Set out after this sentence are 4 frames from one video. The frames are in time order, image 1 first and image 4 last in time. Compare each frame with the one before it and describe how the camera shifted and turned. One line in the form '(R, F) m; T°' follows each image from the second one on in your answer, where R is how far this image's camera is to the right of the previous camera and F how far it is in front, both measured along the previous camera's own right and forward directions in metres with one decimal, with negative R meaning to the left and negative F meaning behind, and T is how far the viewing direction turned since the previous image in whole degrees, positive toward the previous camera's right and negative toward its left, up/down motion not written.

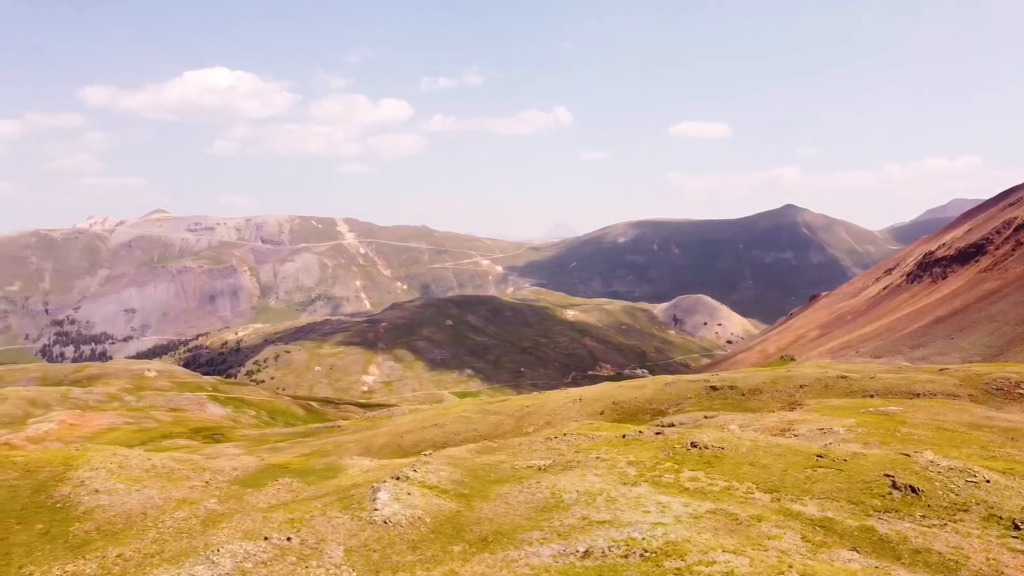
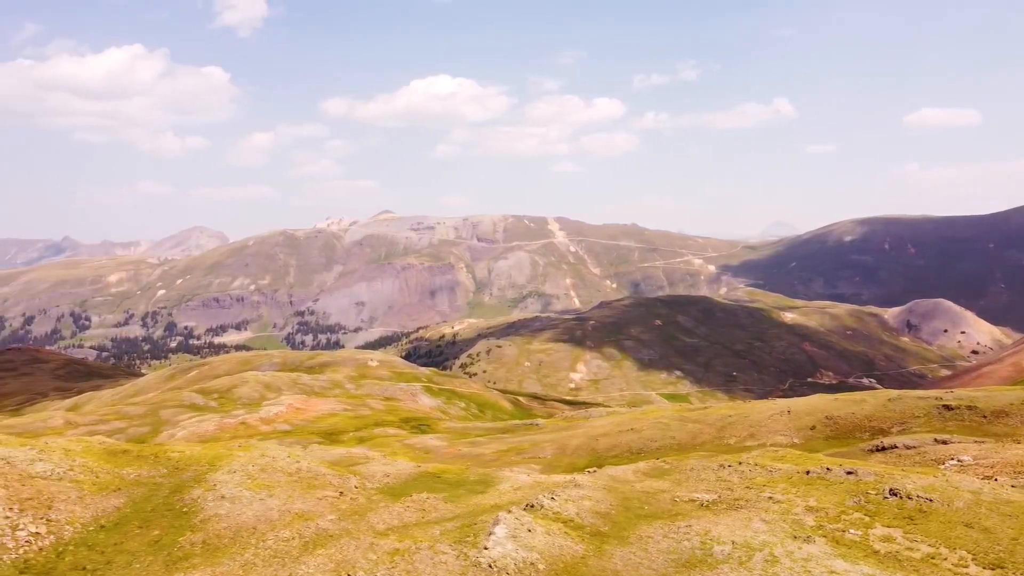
(+2.0, +3.9) m; -15°
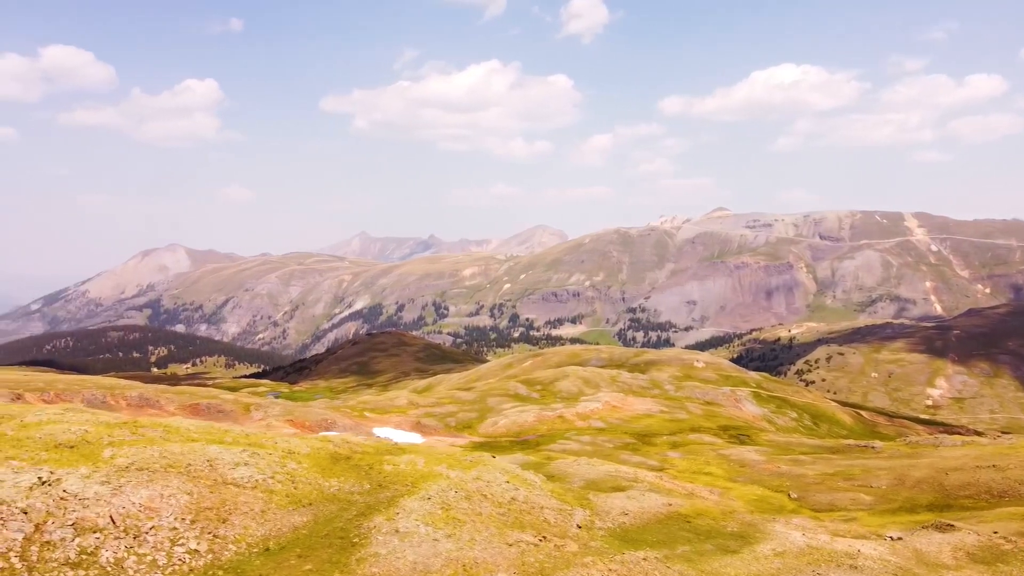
(+2.8, +6.4) m; -23°
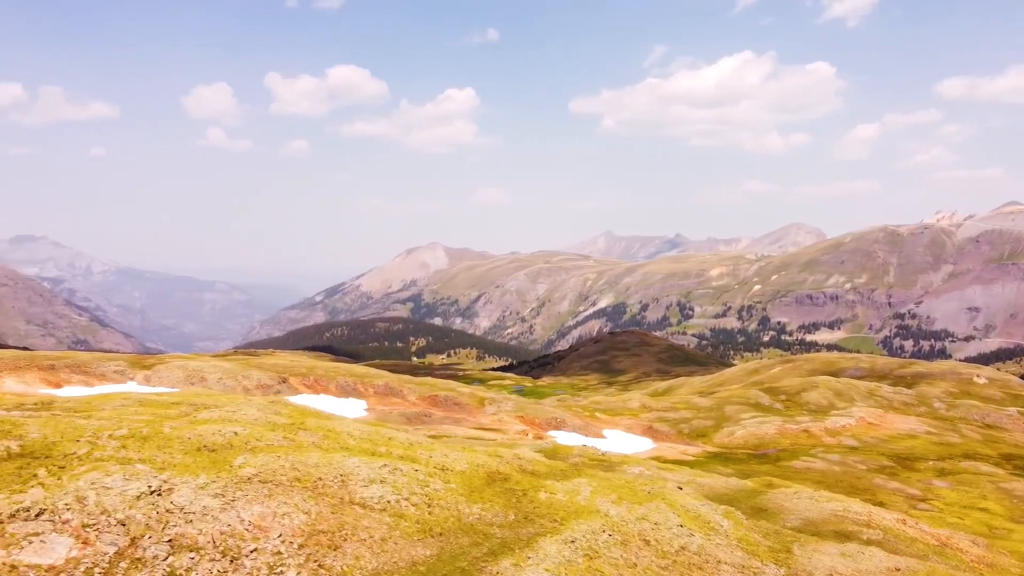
(+2.3, +4.6) m; -17°
